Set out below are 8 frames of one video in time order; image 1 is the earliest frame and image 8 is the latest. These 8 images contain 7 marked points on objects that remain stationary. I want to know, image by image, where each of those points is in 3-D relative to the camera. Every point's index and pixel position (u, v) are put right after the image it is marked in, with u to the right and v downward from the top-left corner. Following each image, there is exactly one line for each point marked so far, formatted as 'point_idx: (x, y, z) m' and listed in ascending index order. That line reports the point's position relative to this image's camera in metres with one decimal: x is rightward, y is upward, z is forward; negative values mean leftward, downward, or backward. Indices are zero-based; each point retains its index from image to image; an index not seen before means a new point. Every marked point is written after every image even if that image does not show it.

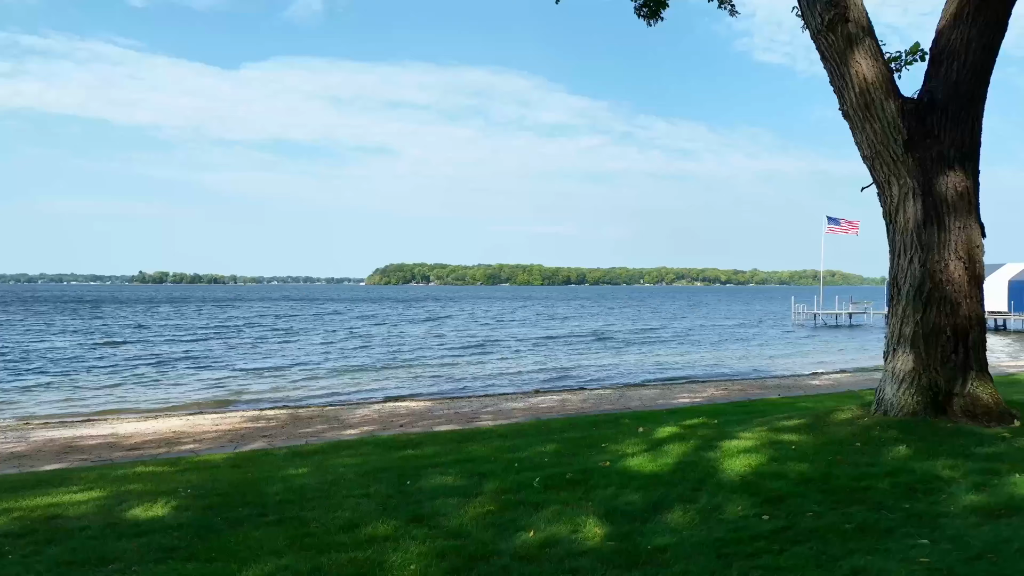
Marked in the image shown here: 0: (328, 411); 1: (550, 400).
0: (-4.5, -3.1, +17.4) m
1: (+1.0, -2.9, +18.4) m
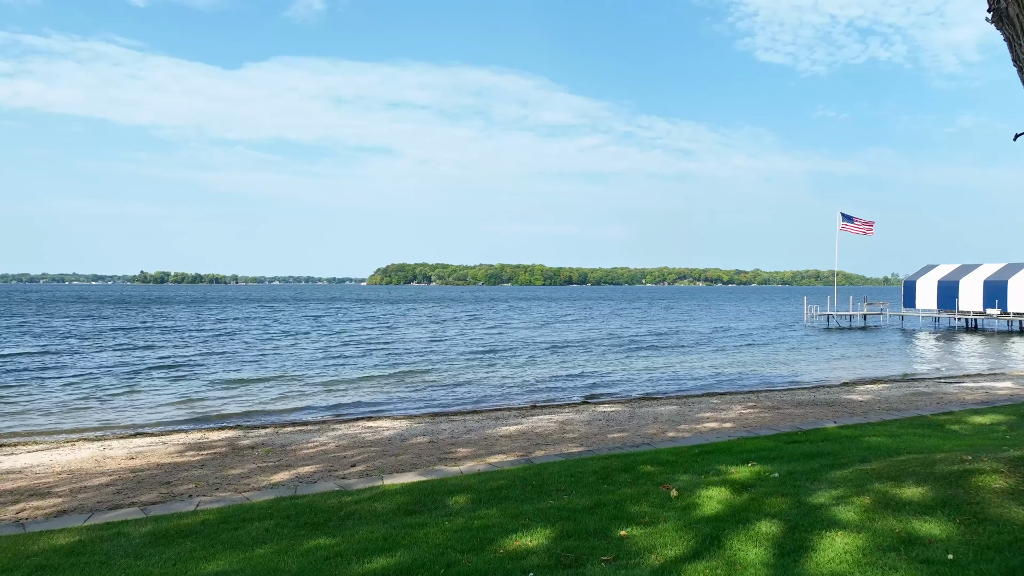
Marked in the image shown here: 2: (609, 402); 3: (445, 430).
0: (-4.7, -3.0, +14.5) m
1: (+0.8, -2.9, +15.5) m
2: (+2.7, -3.3, +19.8) m
3: (-1.4, -3.0, +14.9) m
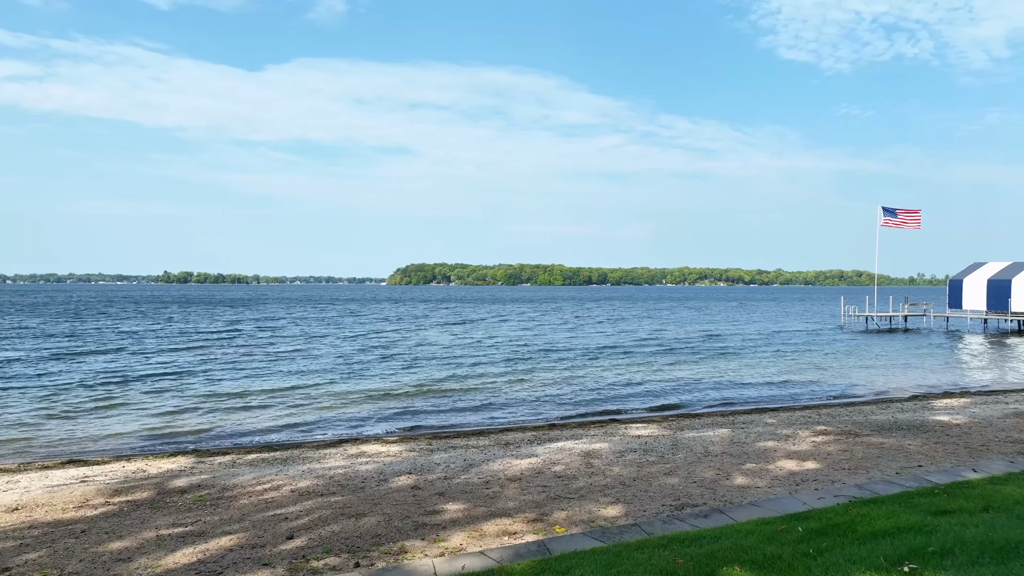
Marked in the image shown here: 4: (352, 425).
0: (-4.5, -3.0, +11.4) m
1: (+1.0, -2.9, +12.3) m
2: (+3.0, -3.2, +16.6) m
3: (-1.2, -2.9, +11.8) m
4: (-4.1, -3.6, +18.8) m
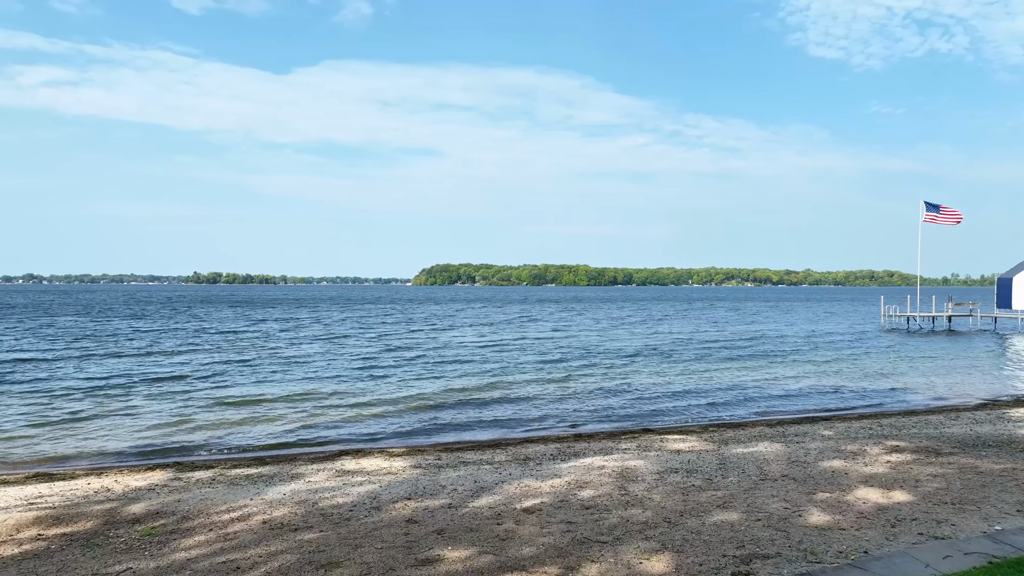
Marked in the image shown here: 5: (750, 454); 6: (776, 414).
0: (-4.2, -2.8, +9.8) m
1: (+1.3, -2.7, +10.4) m
2: (+3.5, -3.1, +14.7) m
3: (-0.9, -2.8, +10.0) m
4: (-3.6, -3.5, +17.1) m
5: (+4.1, -2.8, +12.1) m
6: (+6.5, -3.1, +17.4) m
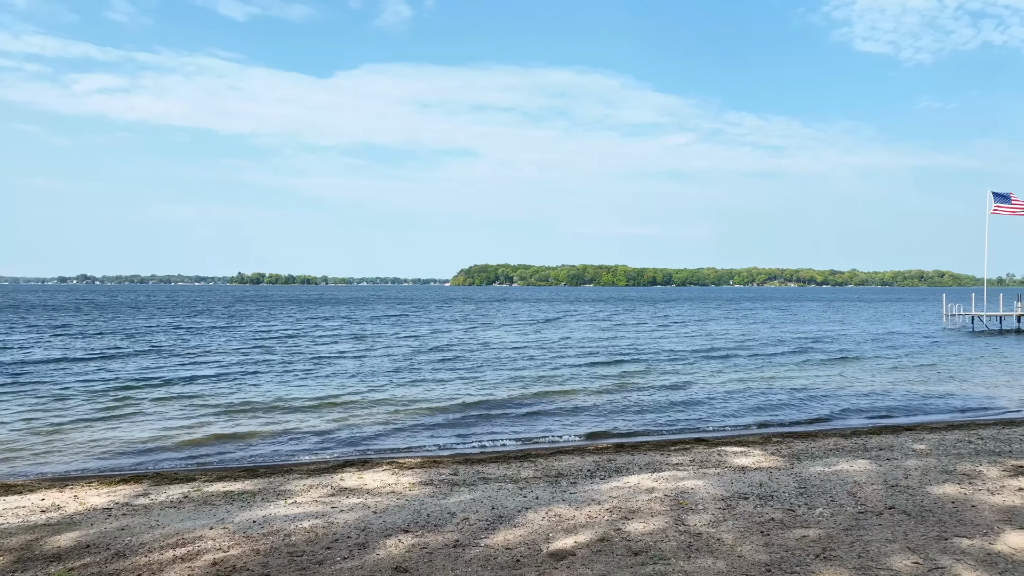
0: (-3.9, -2.6, +8.0) m
1: (+1.6, -2.5, +8.4) m
2: (+4.0, -2.9, +12.5) m
3: (-0.6, -2.5, +8.1) m
4: (-2.9, -3.3, +15.3) m
5: (+4.5, -2.6, +9.8) m
6: (+7.2, -2.8, +15.0) m
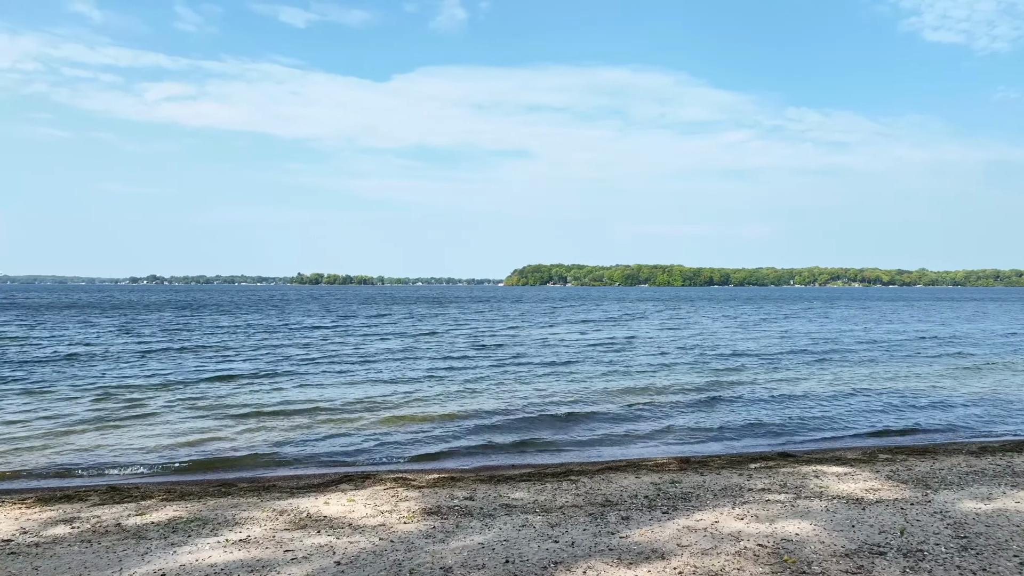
0: (-3.7, -2.2, +5.8) m
1: (+1.8, -2.1, +5.7) m
2: (+4.5, -2.5, +9.6) m
3: (-0.4, -2.2, +5.6) m
4: (-2.2, -2.9, +13.0) m
5: (+4.8, -2.2, +7.0) m
6: (+7.8, -2.5, +11.9) m
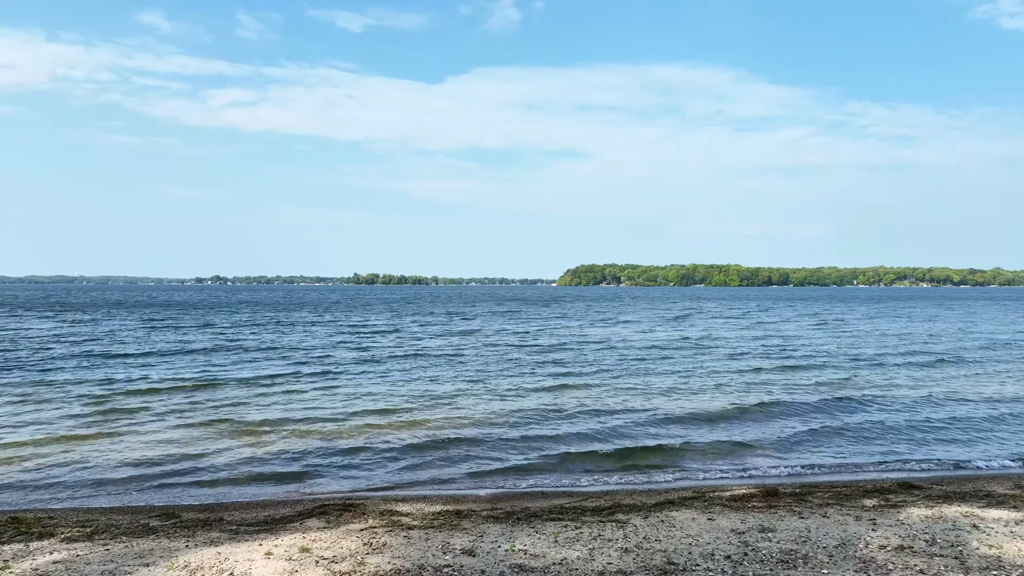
0: (-3.8, -1.9, +3.5) m
1: (+1.7, -1.8, +3.0) m
2: (+4.7, -2.2, +6.7) m
3: (-0.5, -1.9, +3.0) m
4: (-1.7, -2.6, +10.5) m
5: (+4.8, -1.9, +4.0) m
6: (+8.2, -2.2, +8.8) m
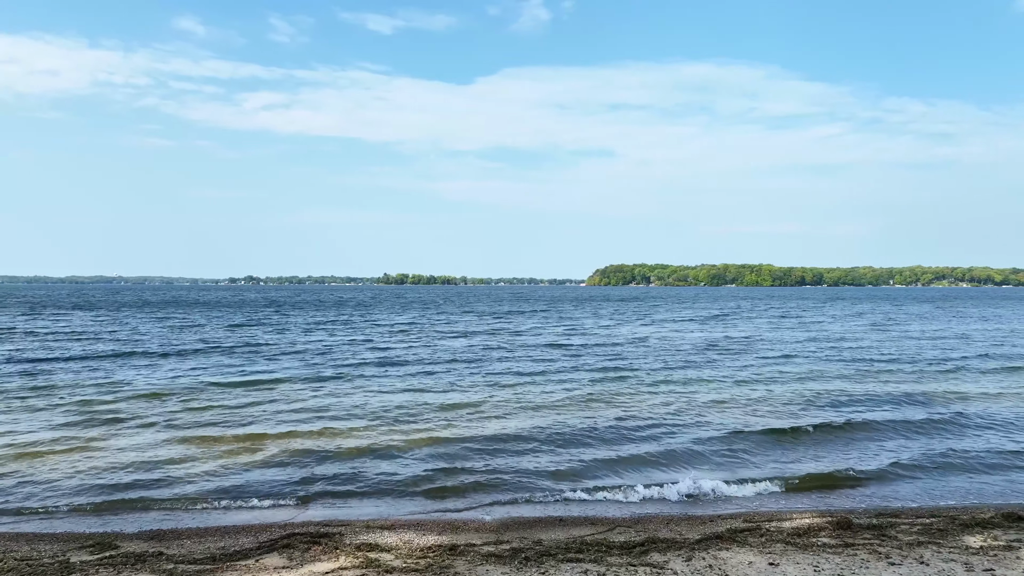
0: (-3.9, -1.8, +2.1) m
1: (+1.6, -1.7, +1.4) m
2: (+4.8, -2.1, +5.0) m
3: (-0.6, -1.7, +1.6) m
4: (-1.5, -2.5, +9.1) m
5: (+4.7, -1.8, +2.4) m
6: (+8.3, -2.0, +6.9) m
